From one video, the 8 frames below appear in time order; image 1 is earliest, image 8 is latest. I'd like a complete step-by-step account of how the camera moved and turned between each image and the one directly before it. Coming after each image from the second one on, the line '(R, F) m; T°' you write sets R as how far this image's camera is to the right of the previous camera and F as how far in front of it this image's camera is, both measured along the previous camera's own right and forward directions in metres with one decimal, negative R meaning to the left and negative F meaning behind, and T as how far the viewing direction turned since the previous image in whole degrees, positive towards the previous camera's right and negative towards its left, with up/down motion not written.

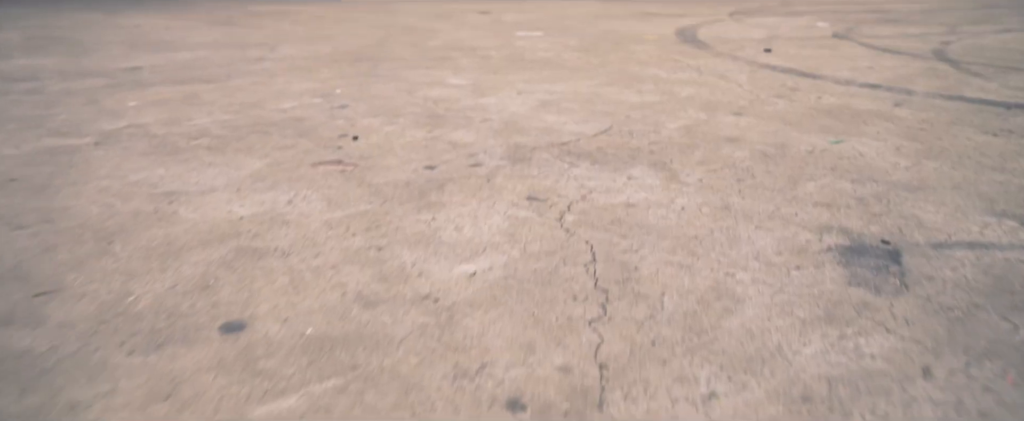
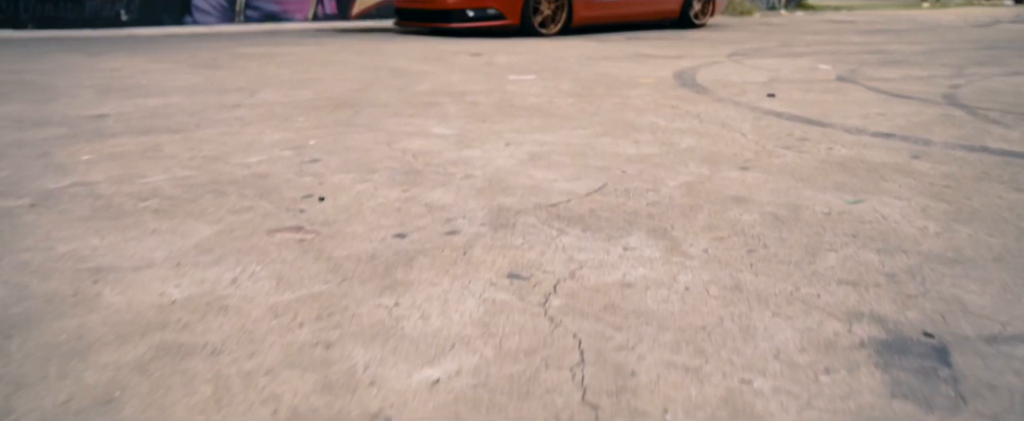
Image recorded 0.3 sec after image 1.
(+0.1, +0.2) m; 0°
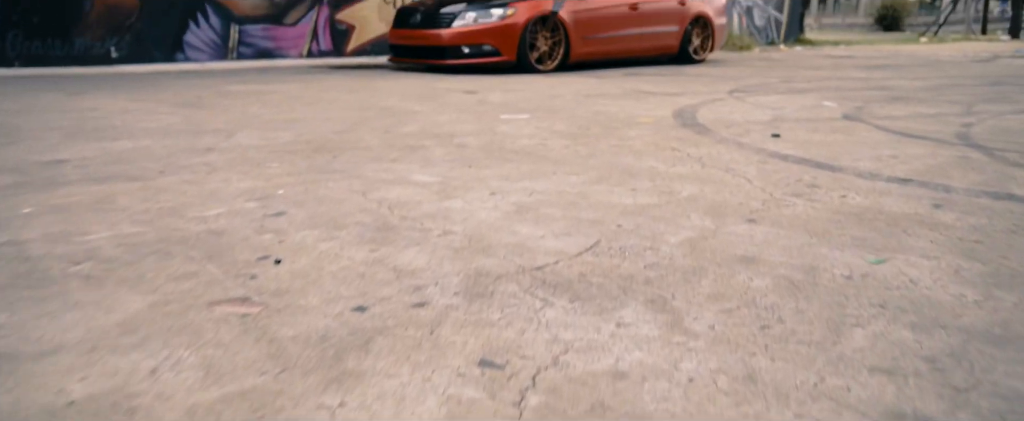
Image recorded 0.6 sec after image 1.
(+0.1, +0.2) m; 0°
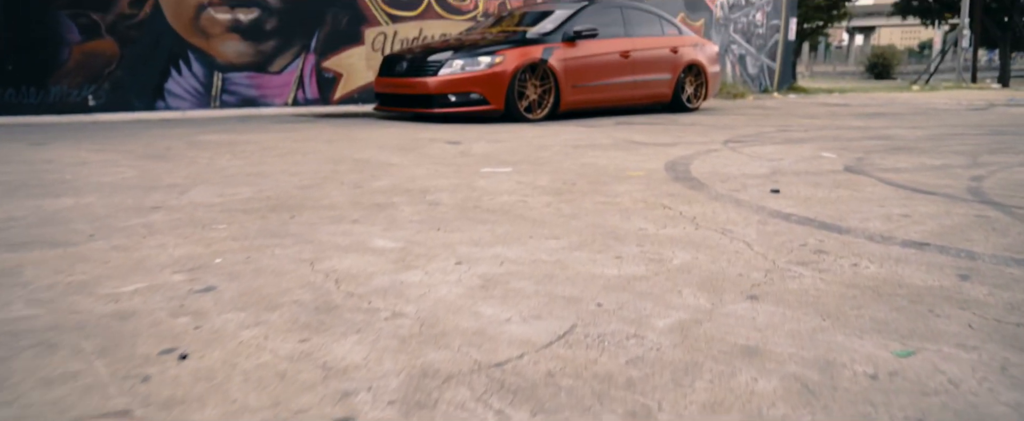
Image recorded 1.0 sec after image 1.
(+0.1, +0.3) m; 0°
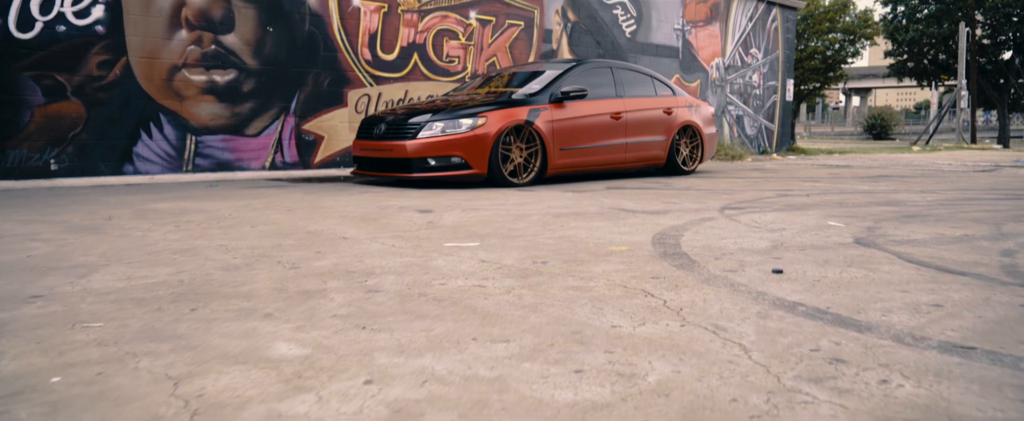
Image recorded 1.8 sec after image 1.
(+0.2, +0.5) m; 0°
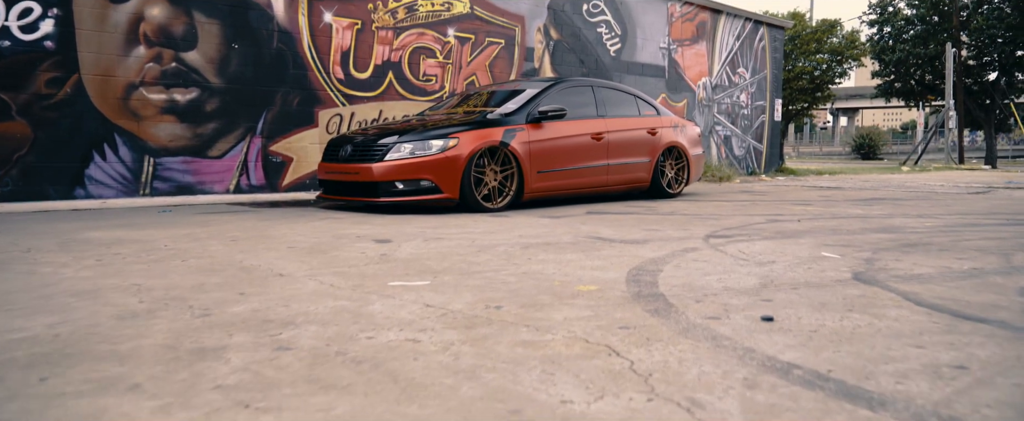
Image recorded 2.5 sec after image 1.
(+0.2, +0.5) m; +1°
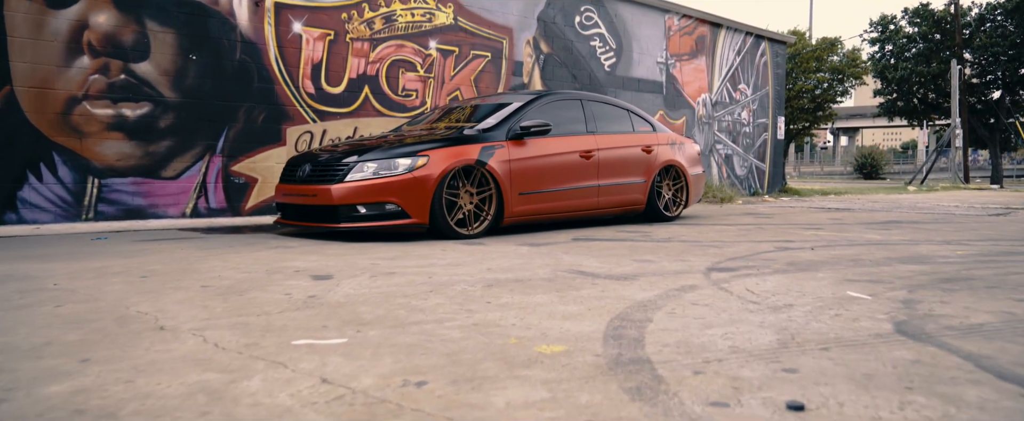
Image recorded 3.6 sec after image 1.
(+0.2, +0.8) m; 0°
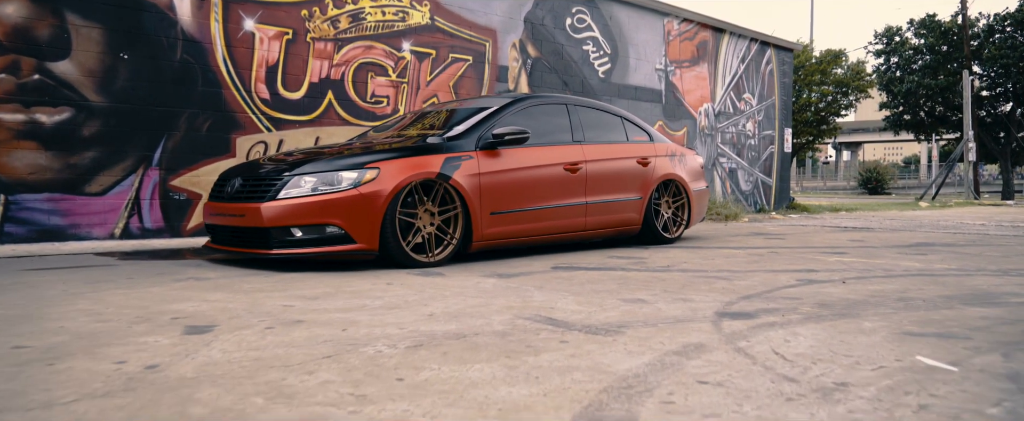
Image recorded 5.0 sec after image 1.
(+0.3, +1.1) m; 0°
